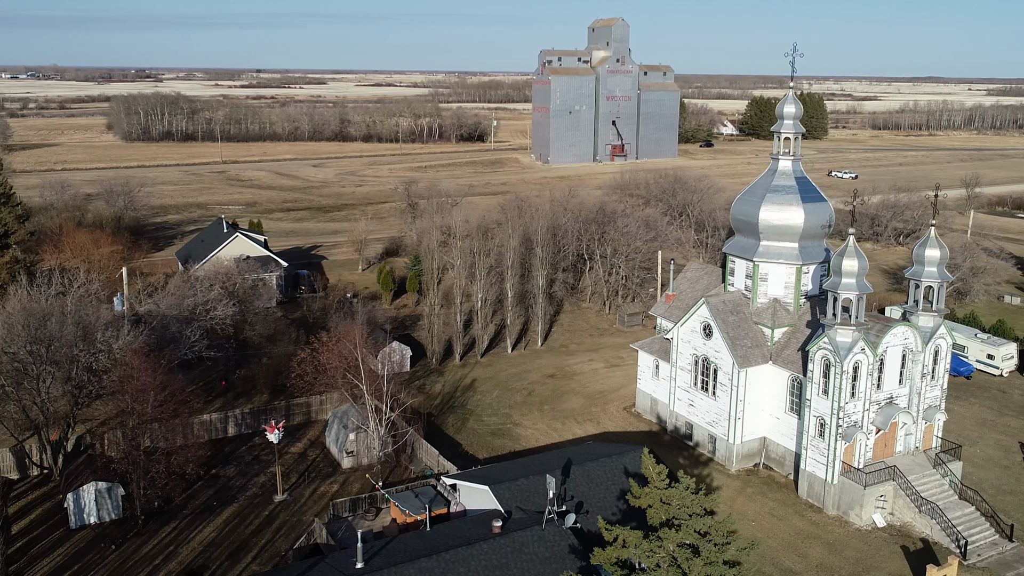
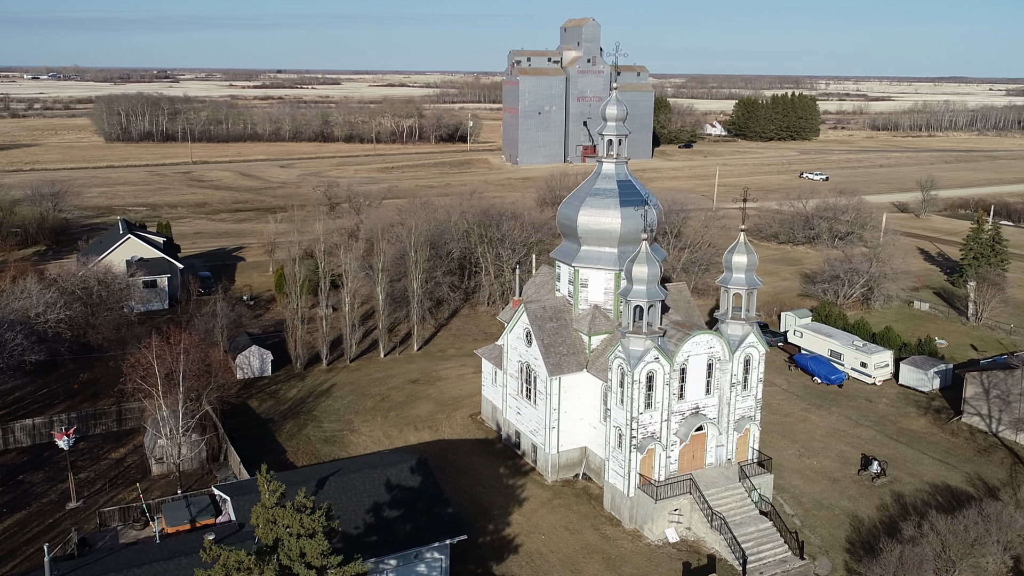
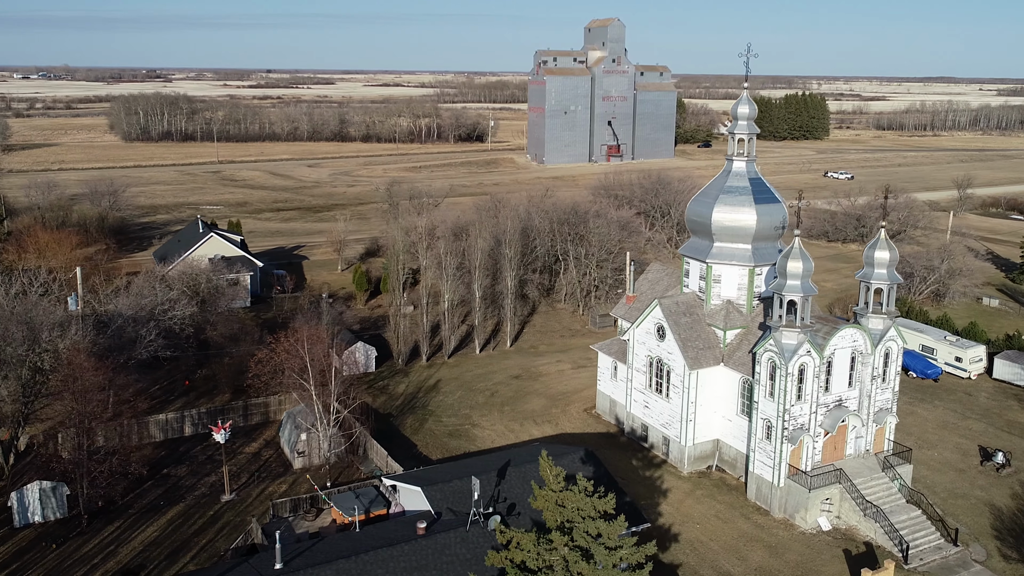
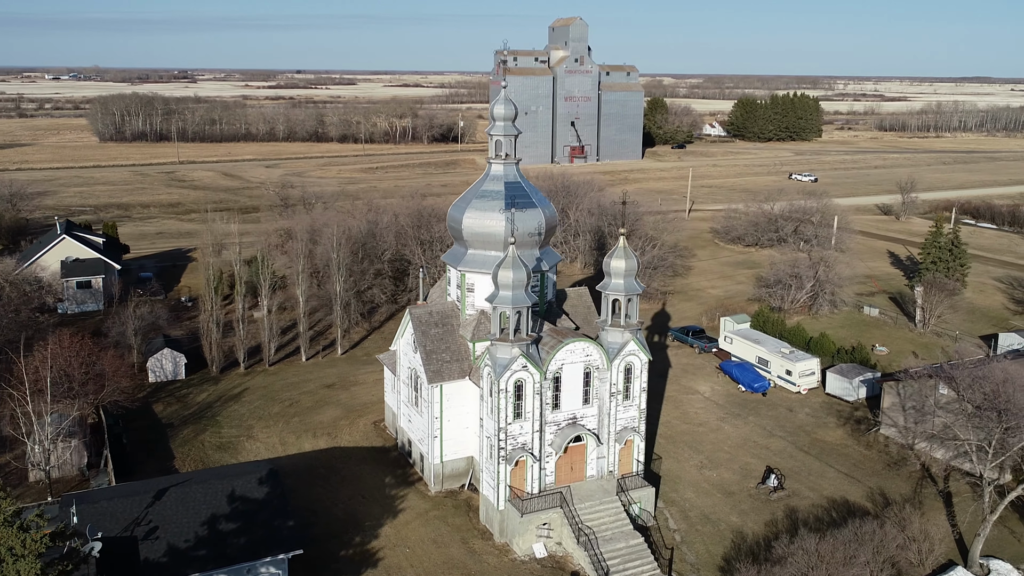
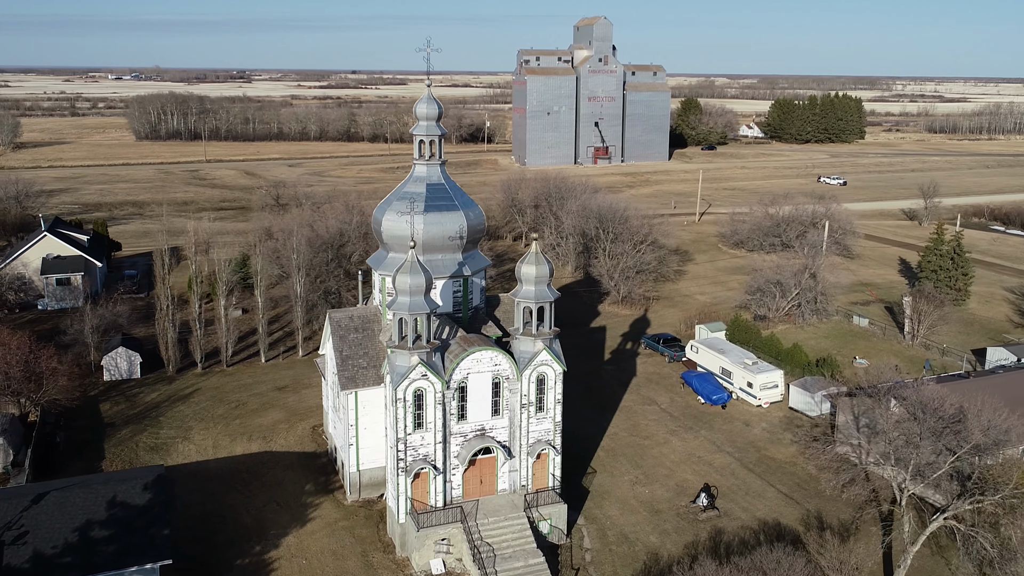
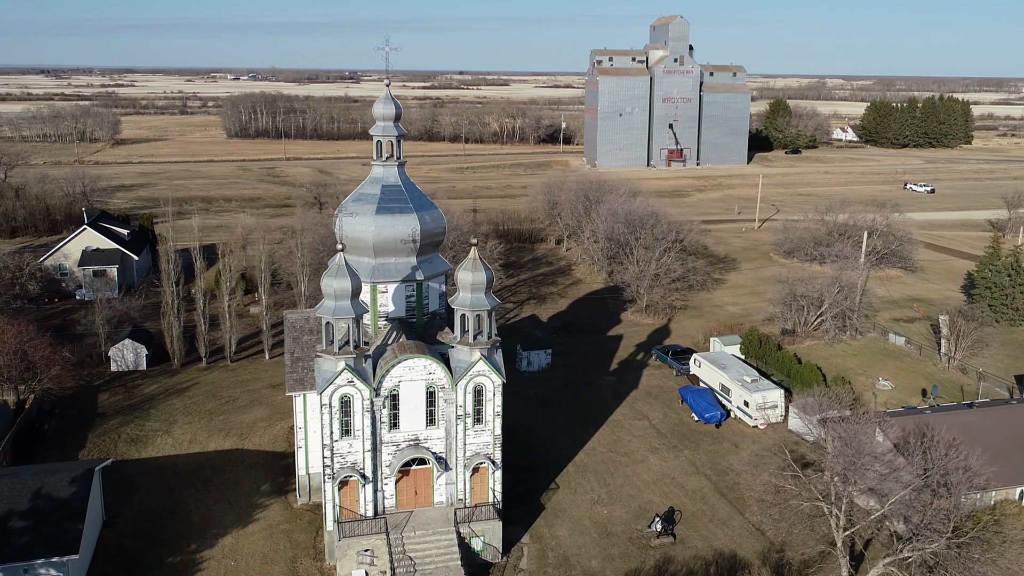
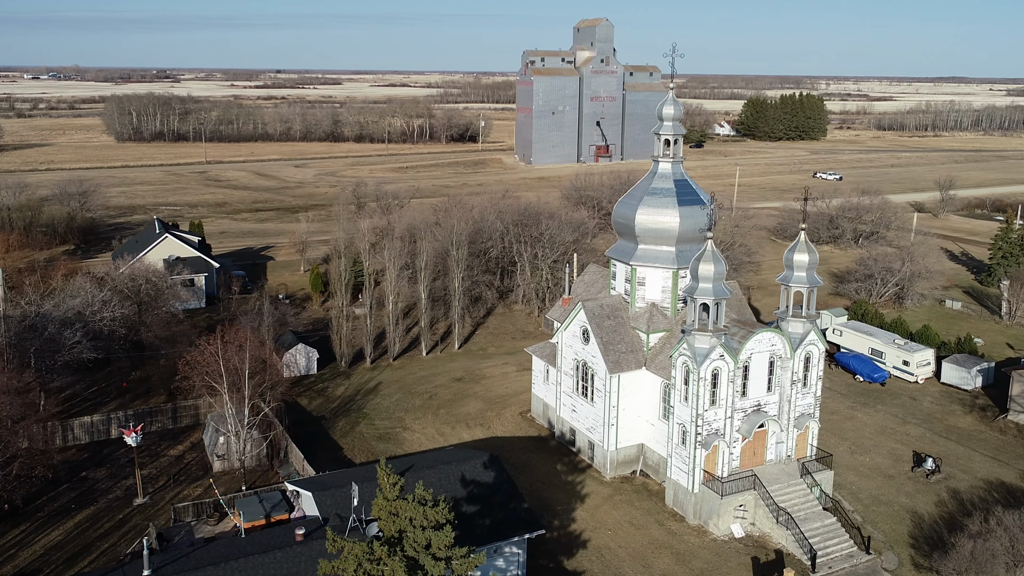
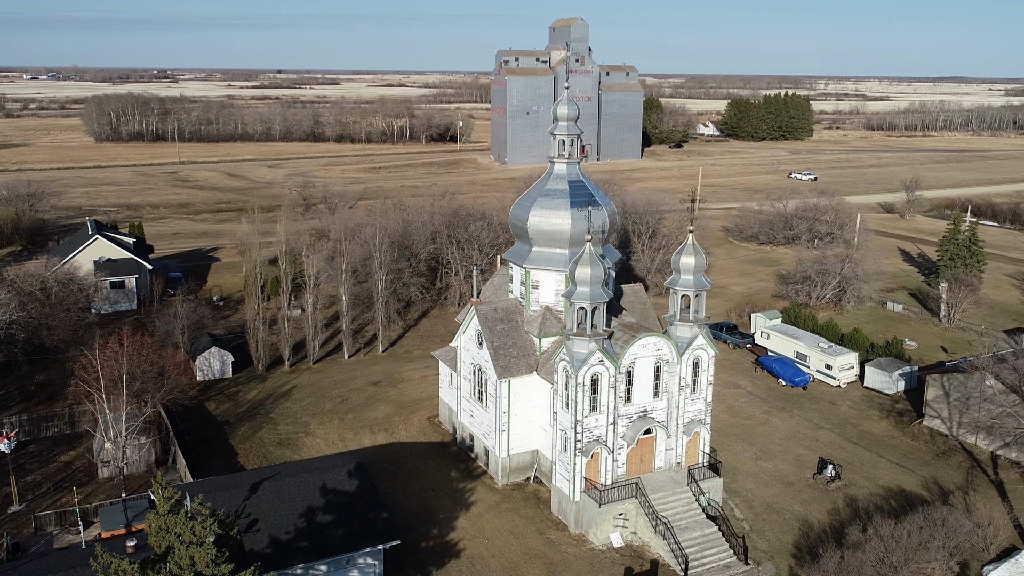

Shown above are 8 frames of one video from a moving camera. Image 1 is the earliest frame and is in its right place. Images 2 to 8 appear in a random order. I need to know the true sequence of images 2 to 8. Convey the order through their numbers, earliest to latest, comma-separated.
3, 7, 2, 8, 4, 5, 6
